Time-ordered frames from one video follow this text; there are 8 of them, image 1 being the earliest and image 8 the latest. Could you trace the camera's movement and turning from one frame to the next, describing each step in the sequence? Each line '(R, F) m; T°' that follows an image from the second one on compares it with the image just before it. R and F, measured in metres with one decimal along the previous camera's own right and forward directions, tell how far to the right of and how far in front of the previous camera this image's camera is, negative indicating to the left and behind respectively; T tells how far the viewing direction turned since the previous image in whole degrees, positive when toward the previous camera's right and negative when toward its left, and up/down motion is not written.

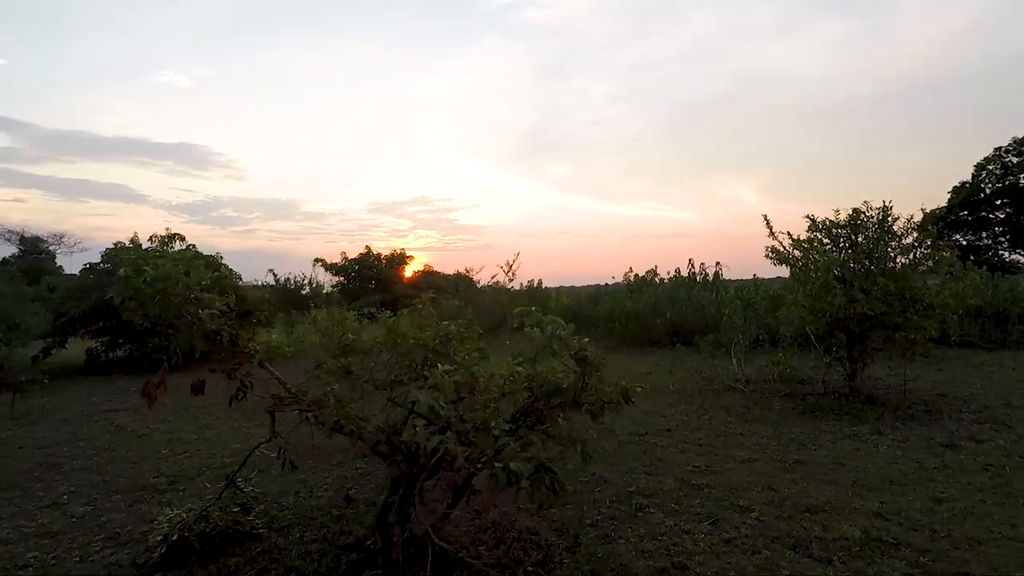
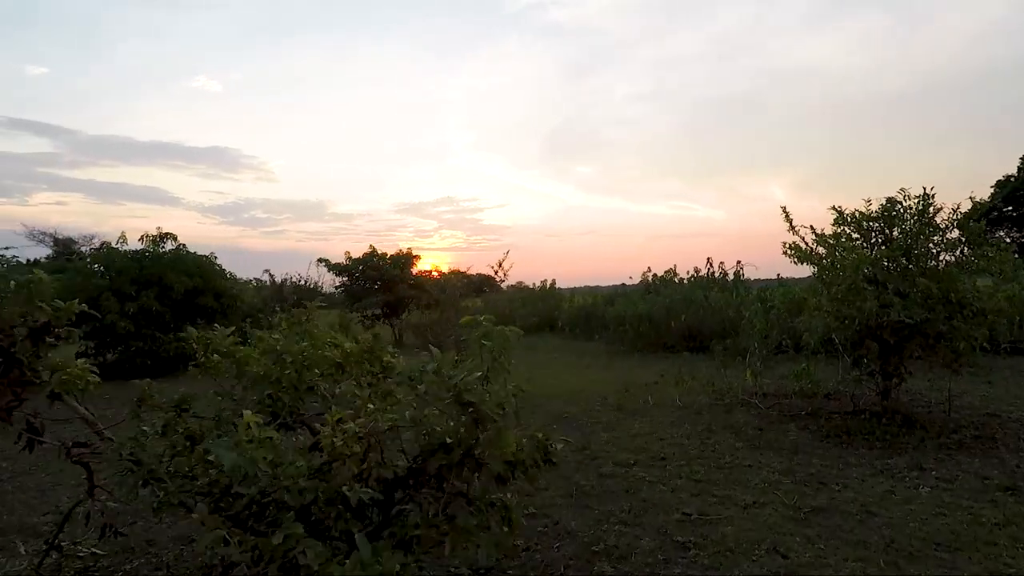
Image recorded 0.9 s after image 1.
(+0.6, +1.0) m; -3°
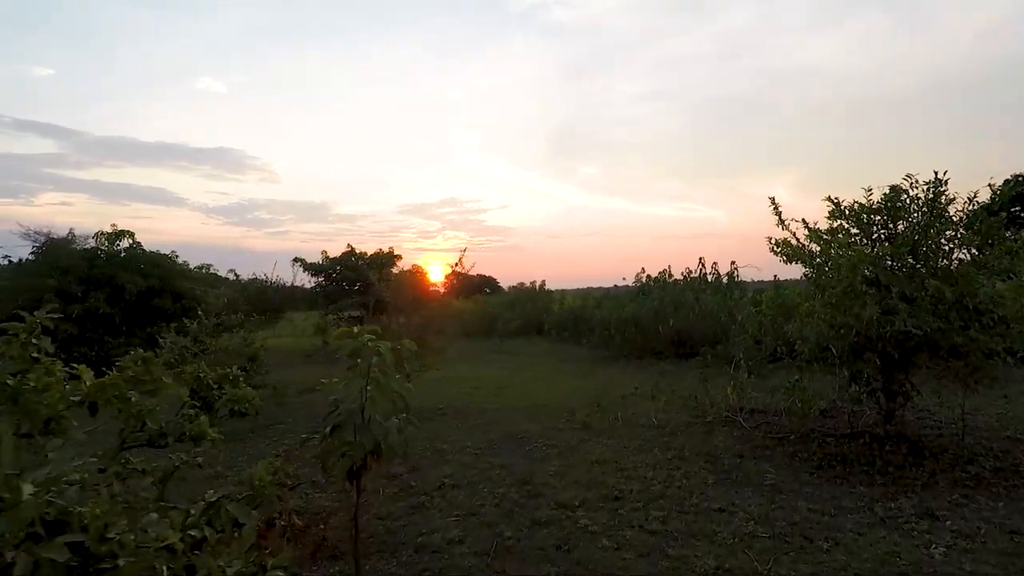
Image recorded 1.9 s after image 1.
(+0.7, +1.0) m; 0°
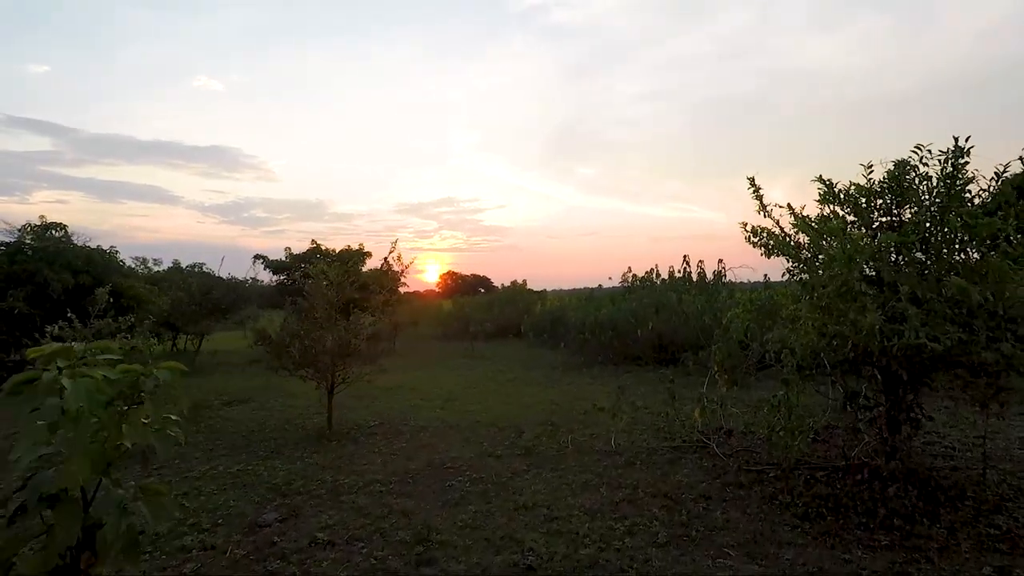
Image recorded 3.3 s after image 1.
(+0.7, +1.2) m; 0°
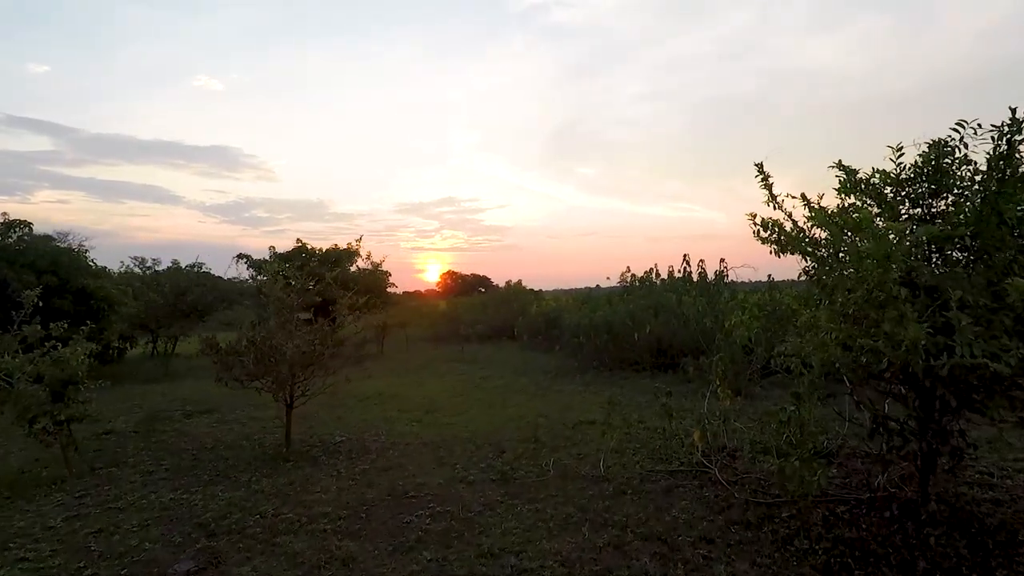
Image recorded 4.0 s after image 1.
(+0.2, +0.7) m; 0°
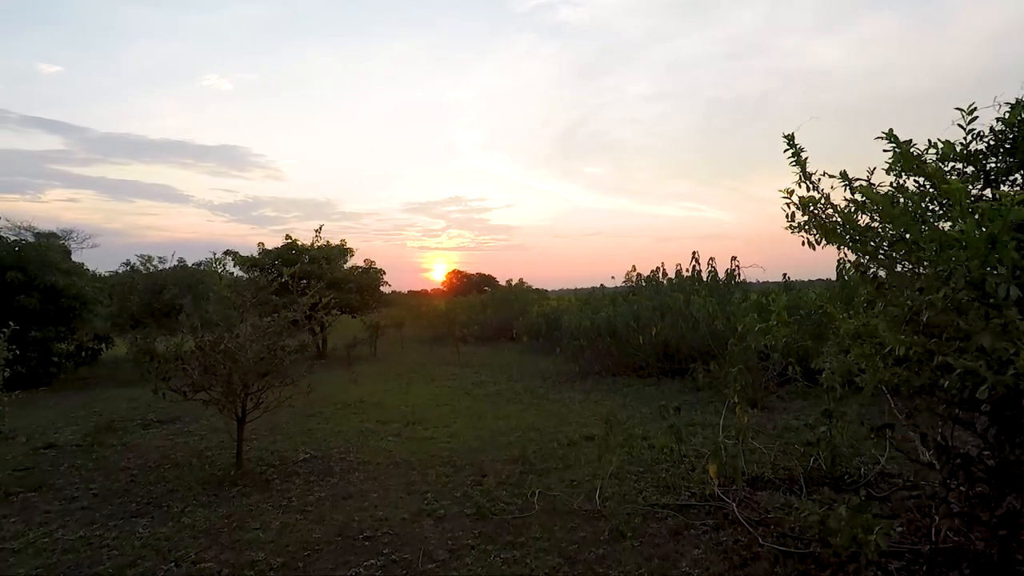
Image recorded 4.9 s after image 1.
(+0.2, +0.9) m; -1°
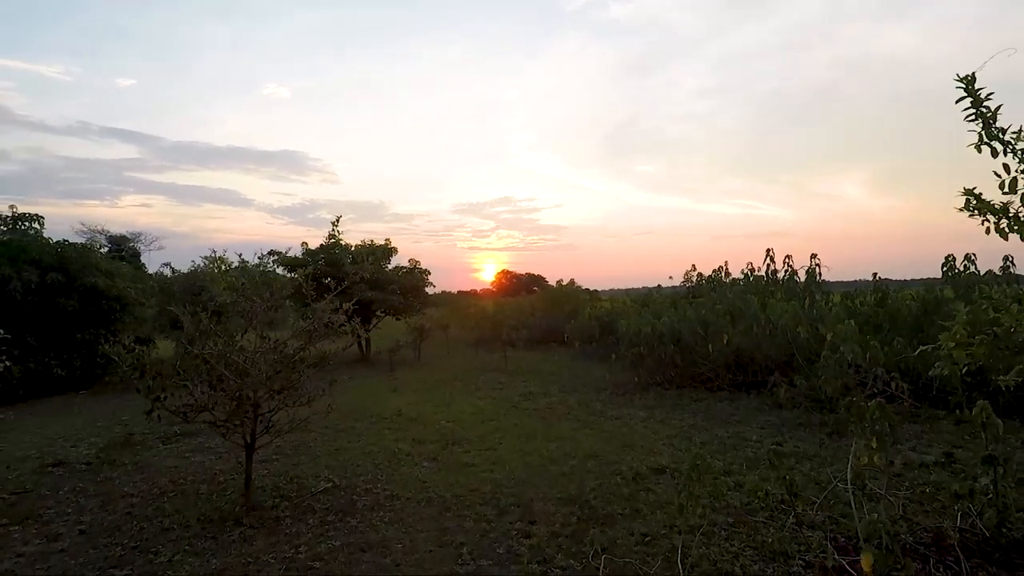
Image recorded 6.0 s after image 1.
(0.0, +1.0) m; -5°
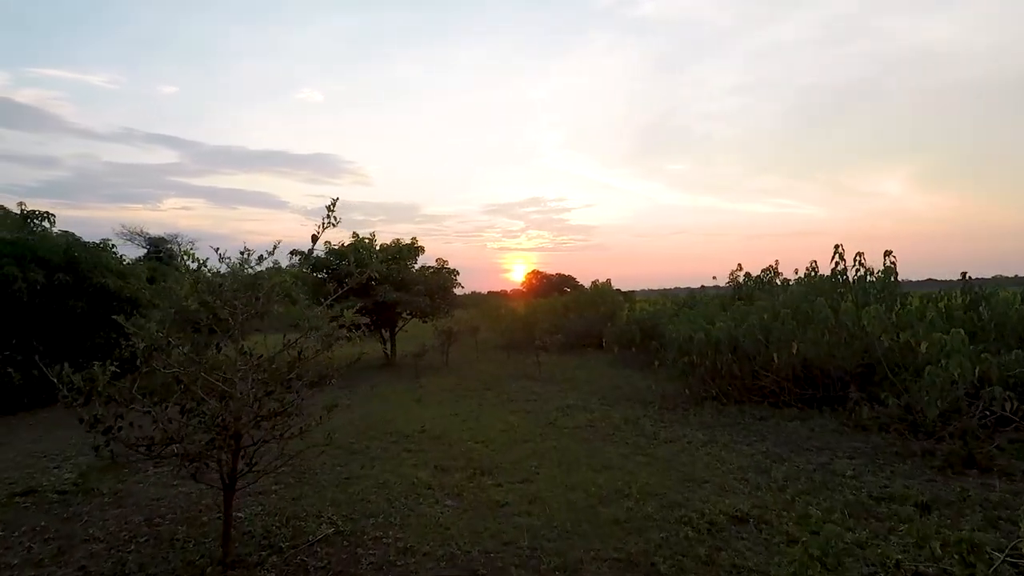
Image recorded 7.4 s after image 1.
(-0.1, +1.1) m; -3°
